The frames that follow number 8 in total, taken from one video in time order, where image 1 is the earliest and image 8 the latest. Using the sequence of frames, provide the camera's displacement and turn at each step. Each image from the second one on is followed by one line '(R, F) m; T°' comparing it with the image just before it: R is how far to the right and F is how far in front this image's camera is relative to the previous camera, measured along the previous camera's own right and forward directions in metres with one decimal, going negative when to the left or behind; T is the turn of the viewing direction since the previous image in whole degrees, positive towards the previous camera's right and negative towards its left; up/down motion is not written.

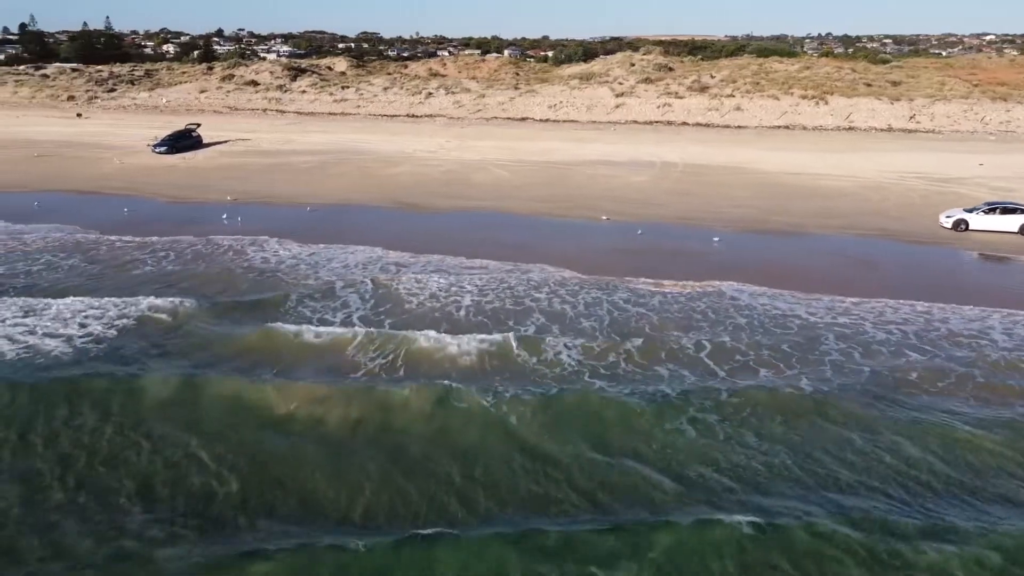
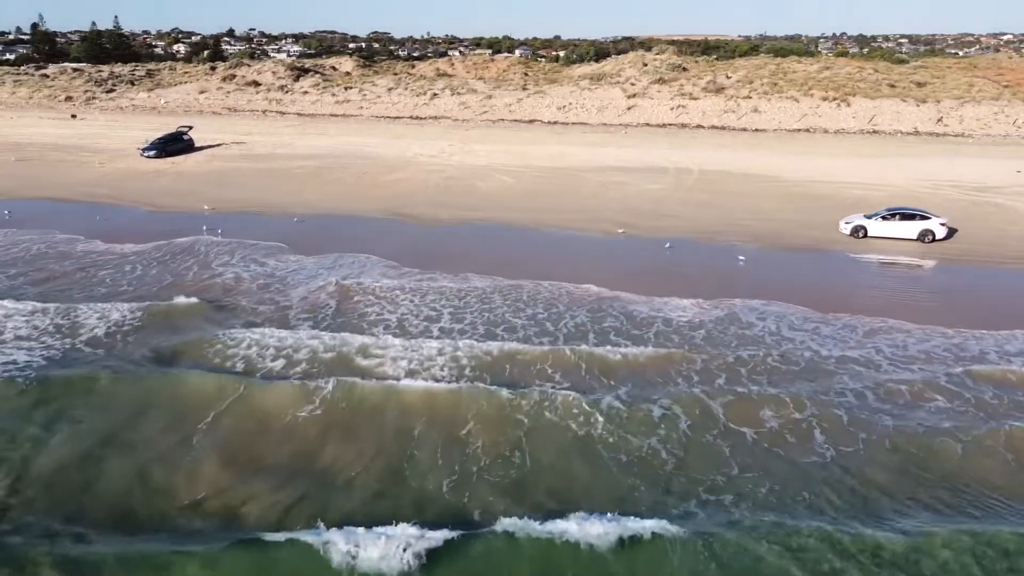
(+0.2, +1.8) m; -1°
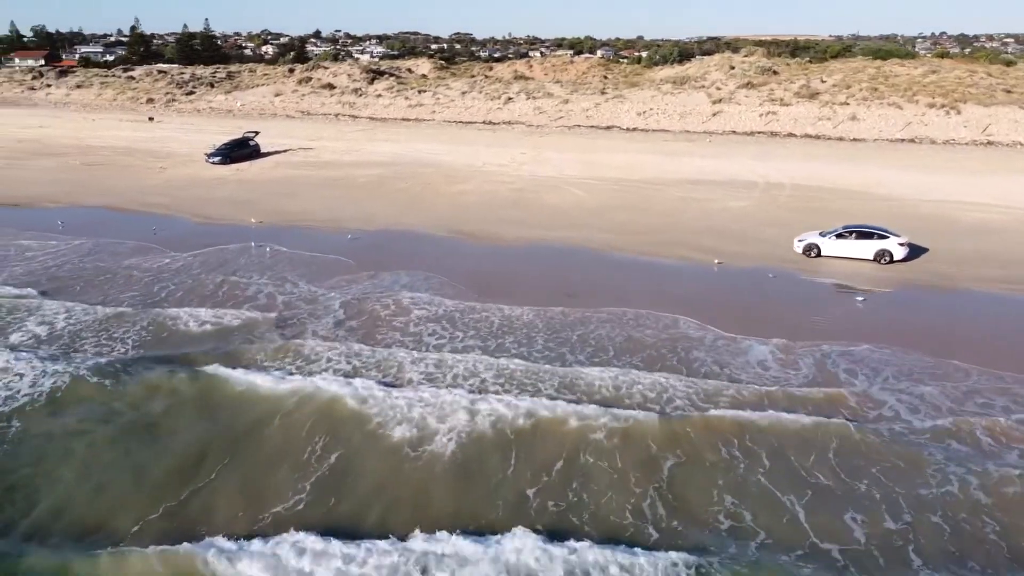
(+0.2, +2.0) m; -5°
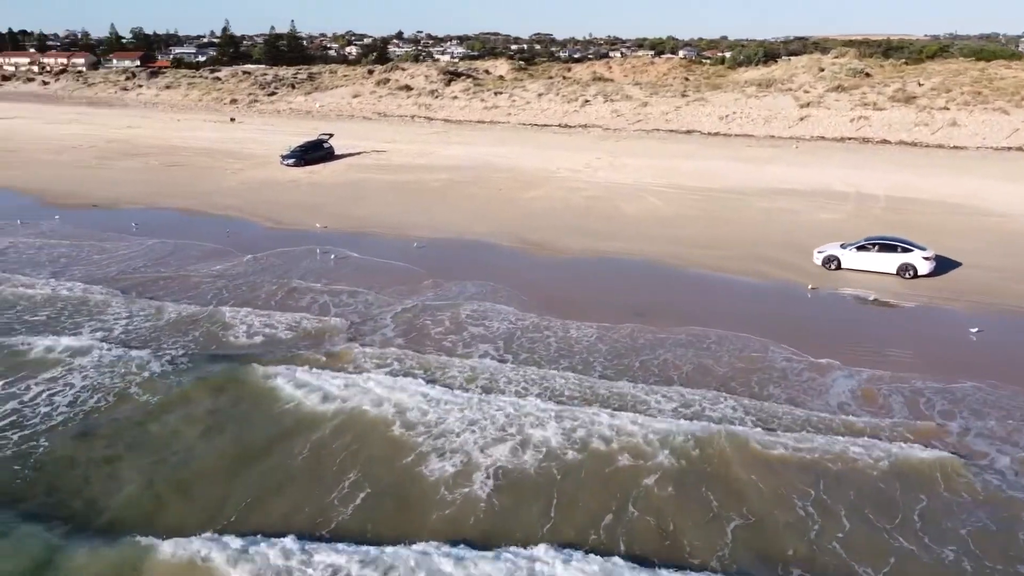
(+0.1, +0.8) m; -5°
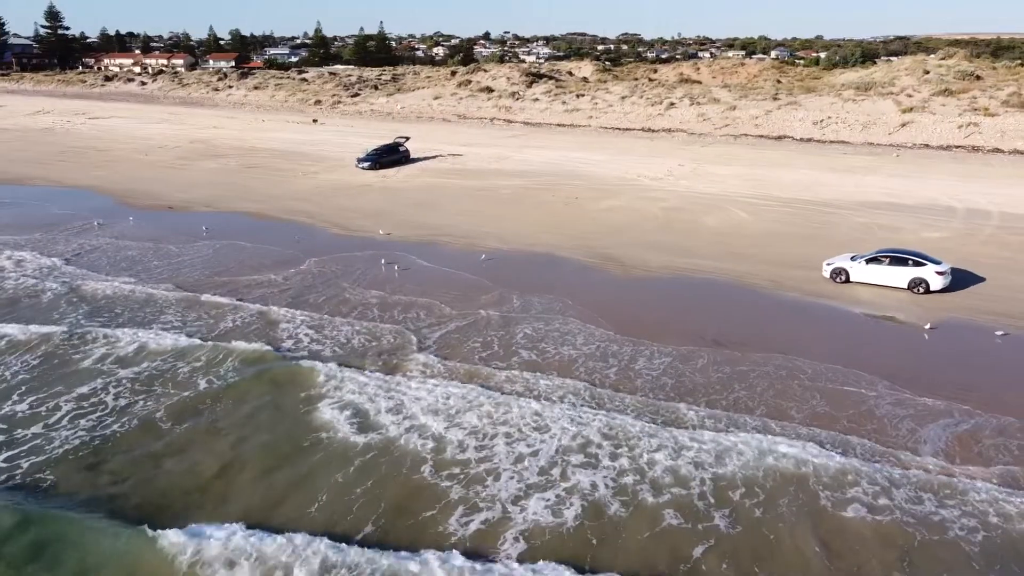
(+0.2, +1.1) m; -6°
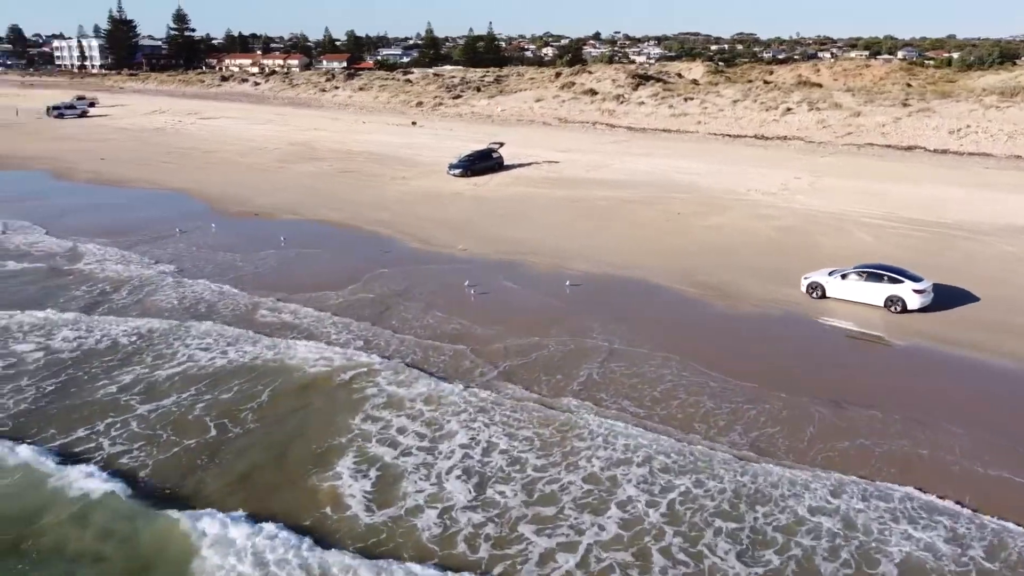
(+0.3, +1.8) m; -7°
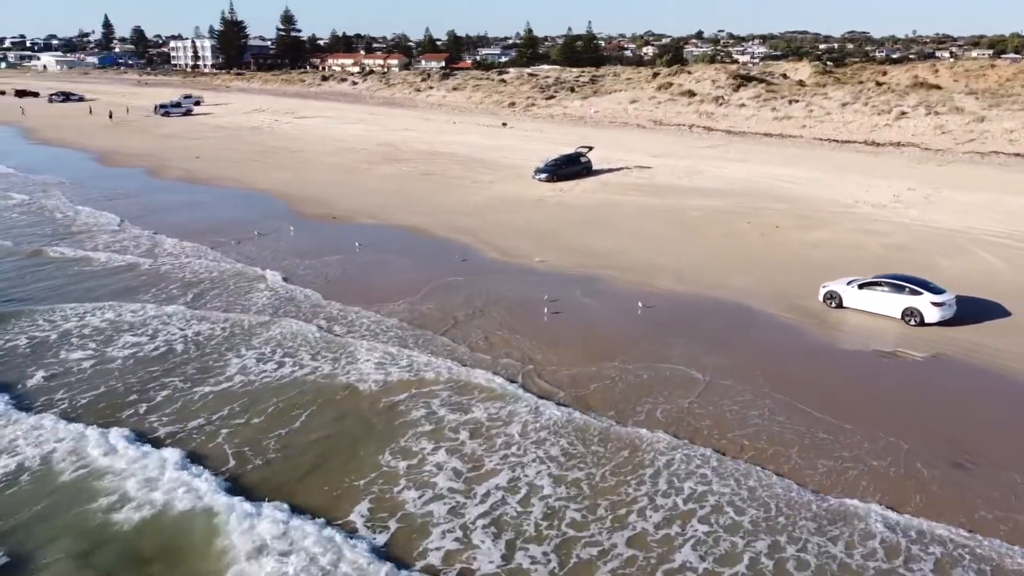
(+0.3, +1.2) m; -6°
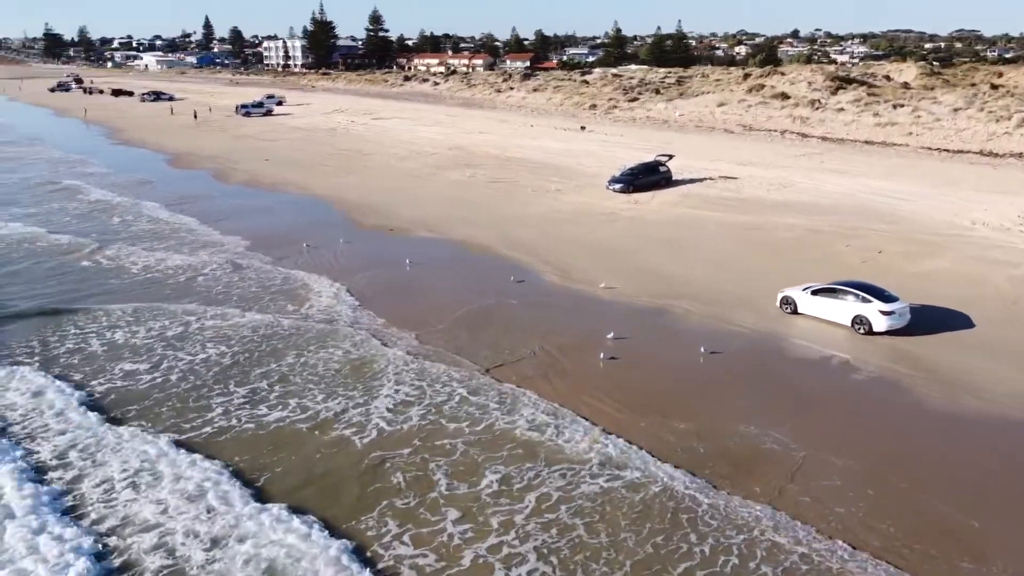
(+0.4, +1.9) m; -6°
